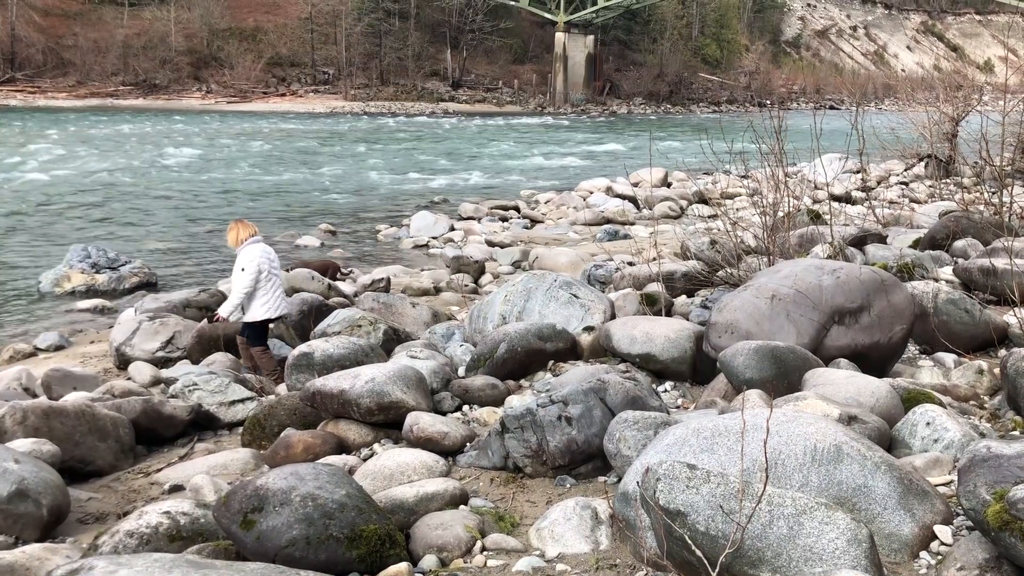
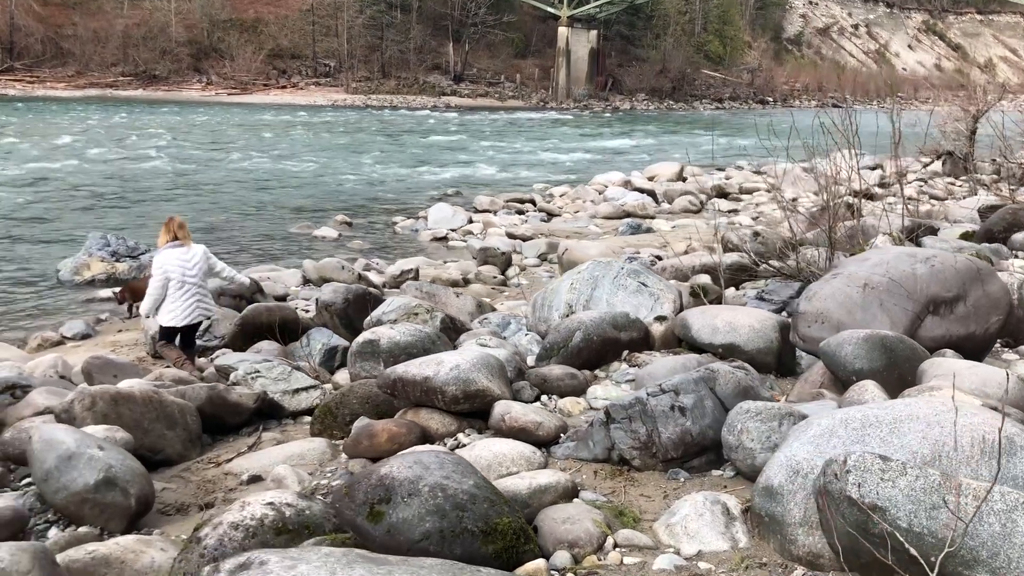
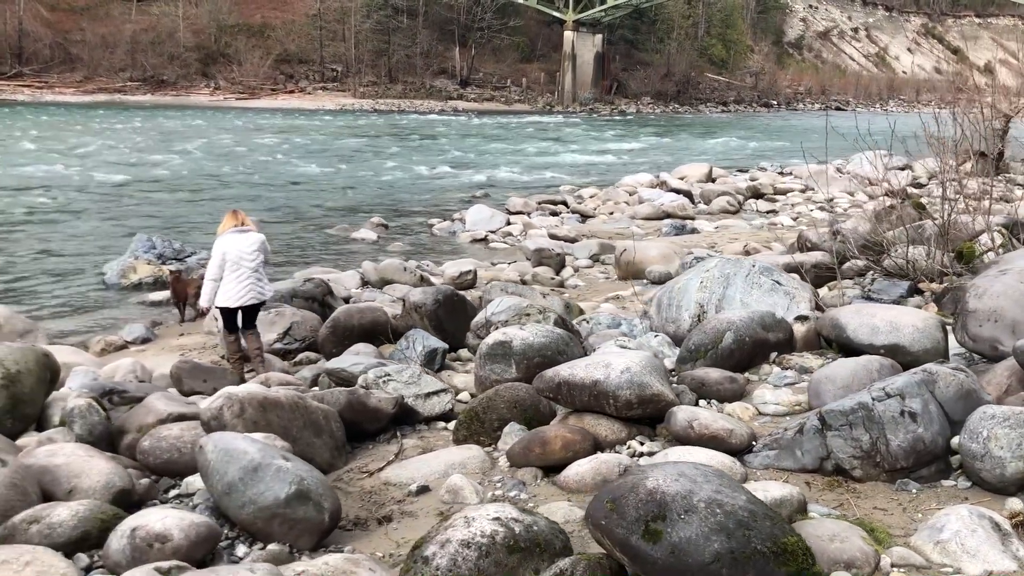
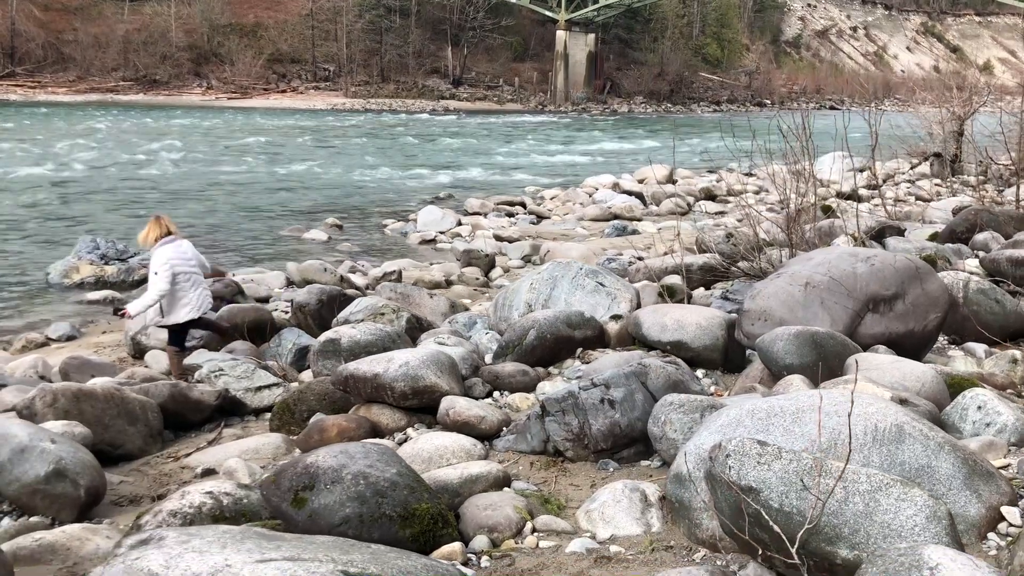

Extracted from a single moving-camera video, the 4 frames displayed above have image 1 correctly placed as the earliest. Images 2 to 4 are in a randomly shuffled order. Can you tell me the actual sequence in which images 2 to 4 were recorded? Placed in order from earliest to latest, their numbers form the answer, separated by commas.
4, 2, 3
